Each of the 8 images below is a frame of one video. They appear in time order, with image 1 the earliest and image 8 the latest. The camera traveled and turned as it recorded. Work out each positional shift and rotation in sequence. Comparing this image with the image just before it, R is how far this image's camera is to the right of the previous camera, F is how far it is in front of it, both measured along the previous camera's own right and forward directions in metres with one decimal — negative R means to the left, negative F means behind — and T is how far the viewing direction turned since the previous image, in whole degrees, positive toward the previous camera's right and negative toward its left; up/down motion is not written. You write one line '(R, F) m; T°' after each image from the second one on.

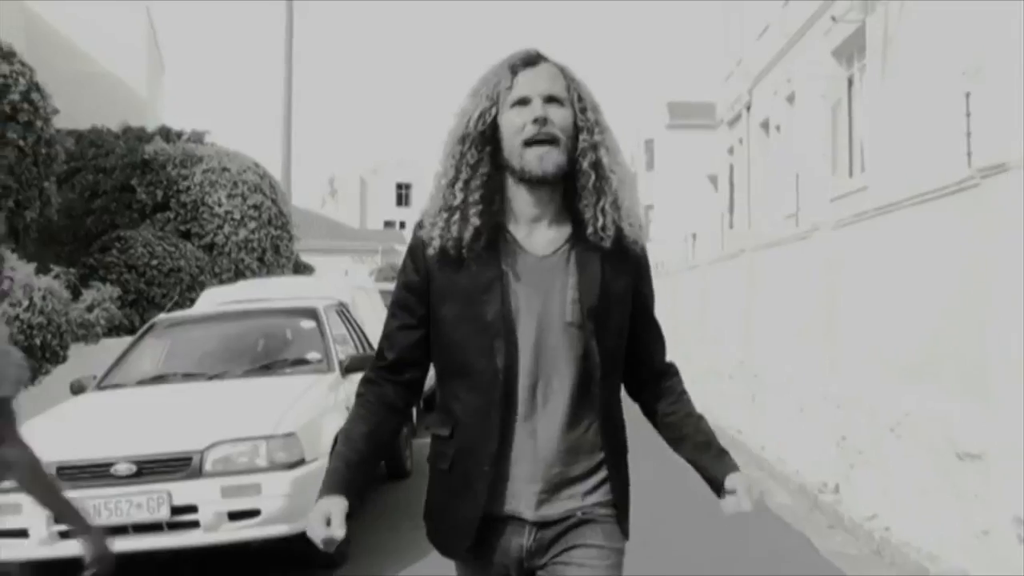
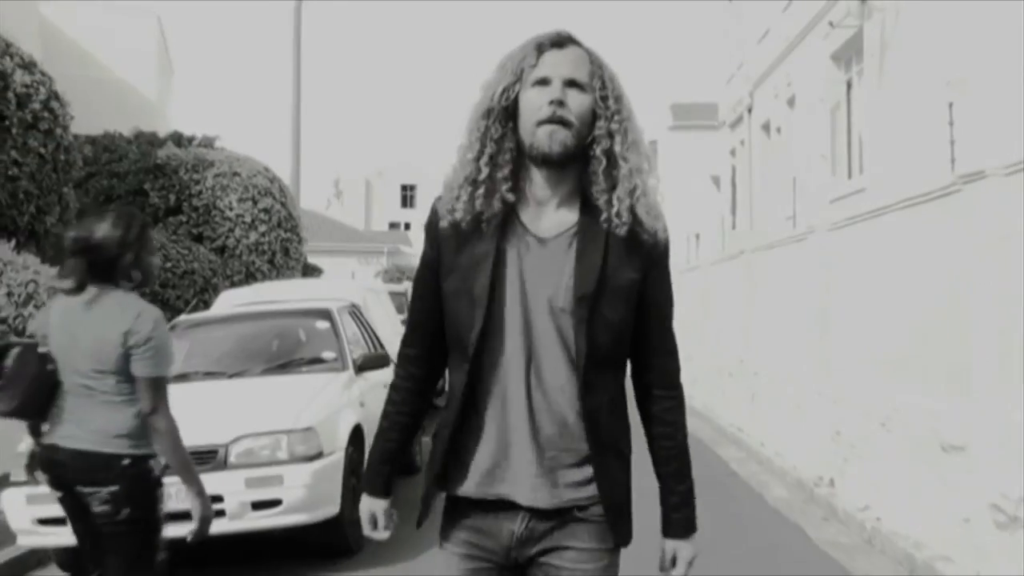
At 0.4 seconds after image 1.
(0.0, -0.4) m; 0°
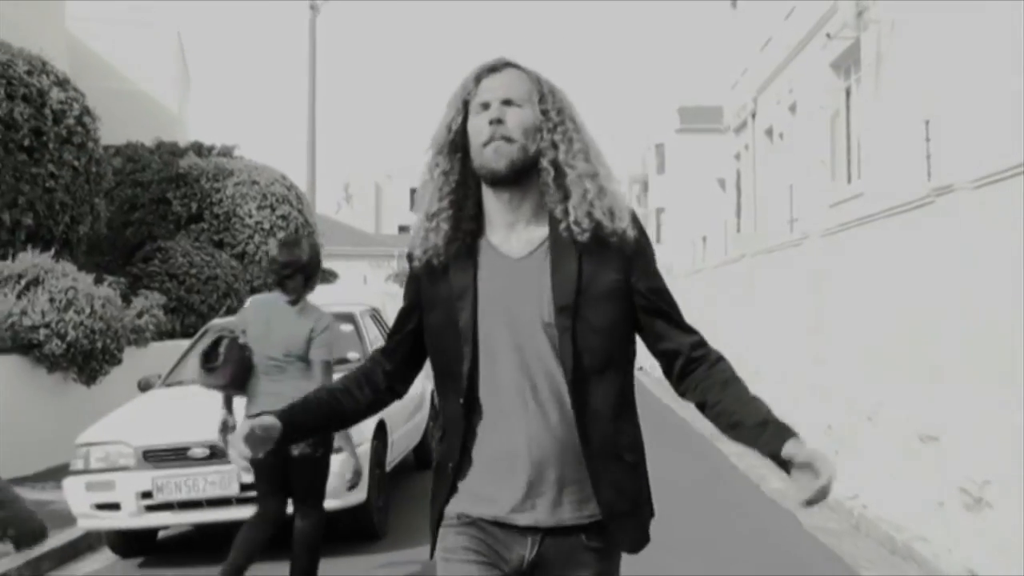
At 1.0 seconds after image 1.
(0.0, -0.6) m; 0°
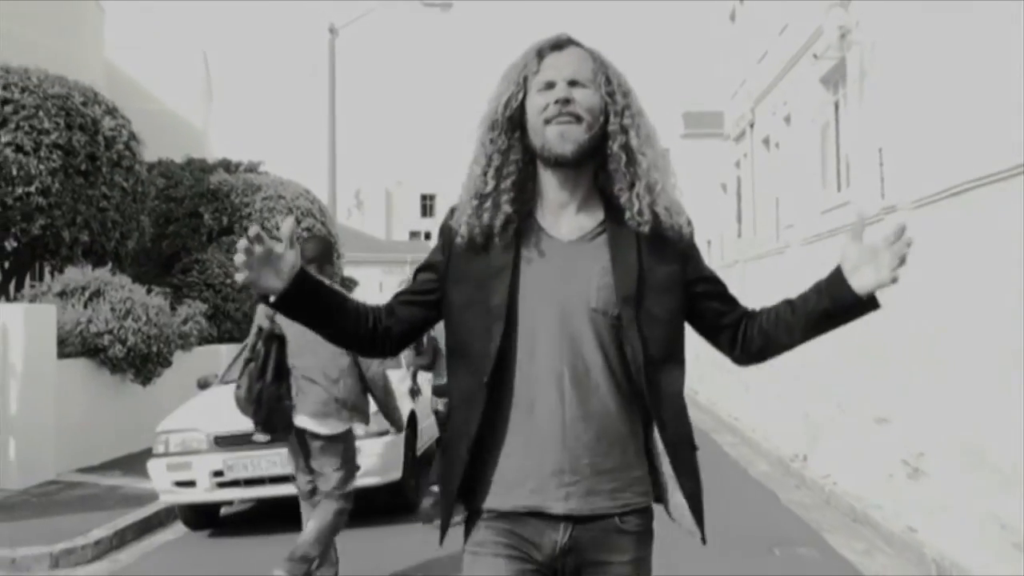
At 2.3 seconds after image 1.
(0.0, -1.2) m; 0°
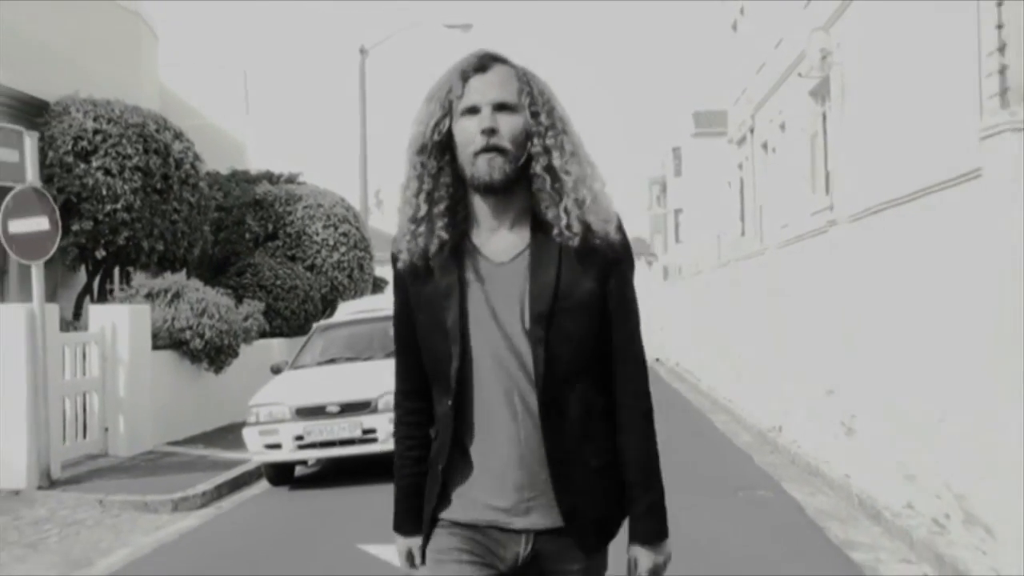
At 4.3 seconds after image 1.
(0.0, -2.1) m; -1°
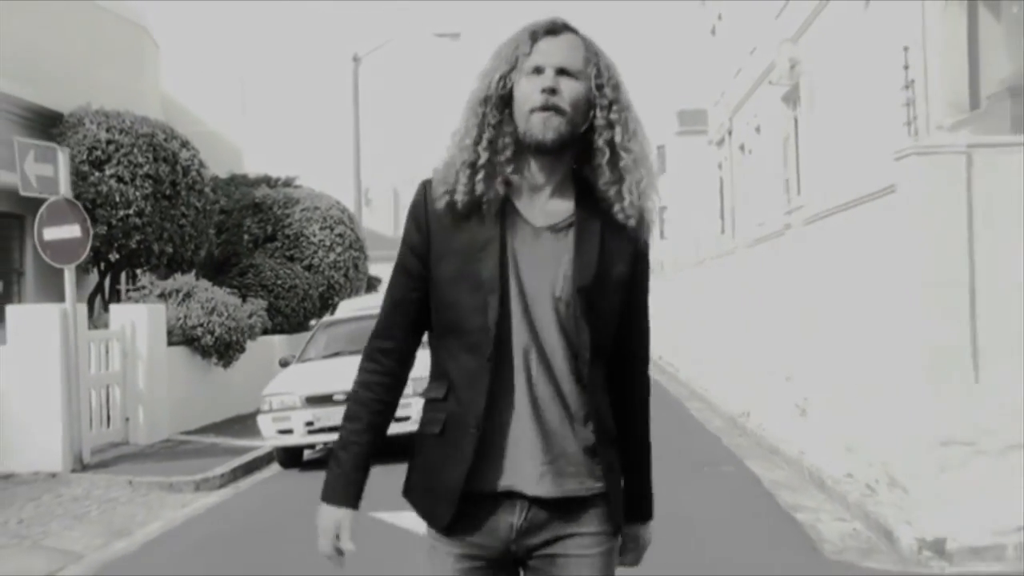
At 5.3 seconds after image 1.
(0.0, -1.0) m; +1°
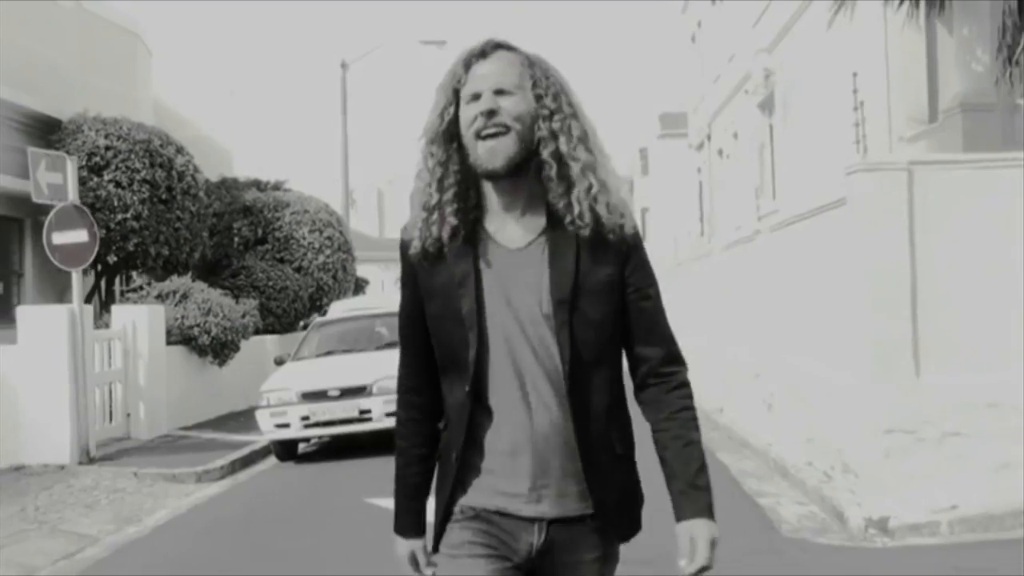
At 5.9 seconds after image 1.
(0.0, -0.6) m; +1°
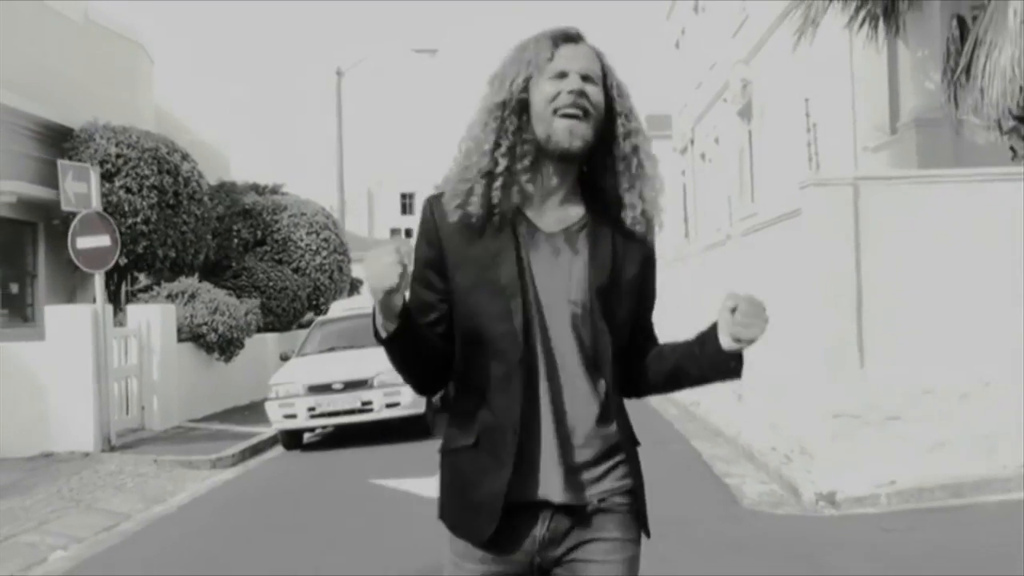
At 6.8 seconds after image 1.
(0.0, -0.9) m; +1°
